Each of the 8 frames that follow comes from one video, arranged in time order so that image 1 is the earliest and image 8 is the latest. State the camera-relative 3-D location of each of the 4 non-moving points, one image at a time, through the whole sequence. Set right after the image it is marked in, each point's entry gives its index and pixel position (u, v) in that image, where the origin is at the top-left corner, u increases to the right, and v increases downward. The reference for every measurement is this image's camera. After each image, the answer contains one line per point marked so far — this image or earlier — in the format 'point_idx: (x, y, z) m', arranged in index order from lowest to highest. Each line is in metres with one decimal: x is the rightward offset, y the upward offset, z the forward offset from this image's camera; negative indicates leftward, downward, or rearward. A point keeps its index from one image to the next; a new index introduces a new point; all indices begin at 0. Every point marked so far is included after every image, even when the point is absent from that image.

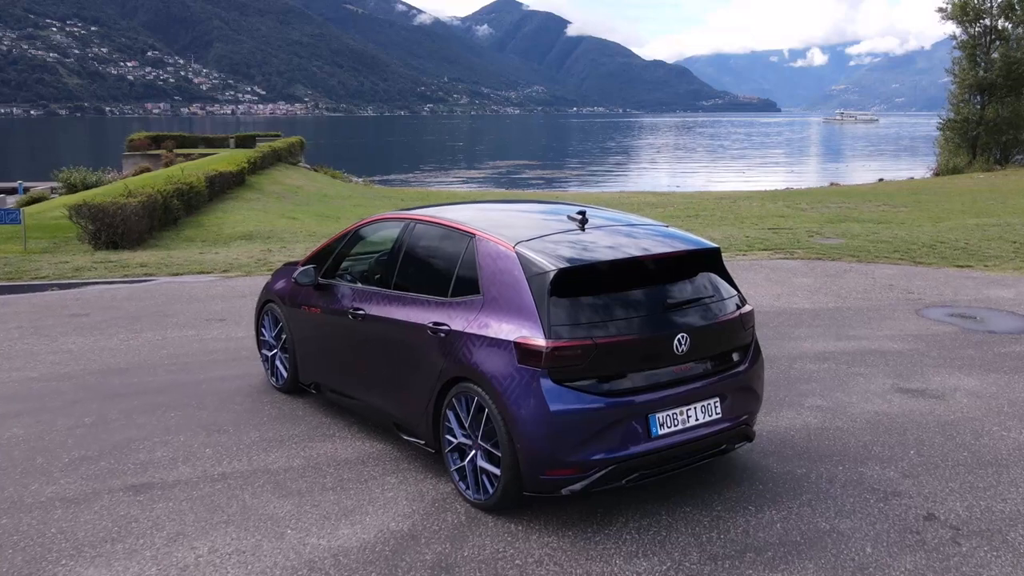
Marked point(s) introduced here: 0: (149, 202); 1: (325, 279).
0: (-4.5, +1.0, +19.7) m
1: (-0.8, 0.0, +7.2) m
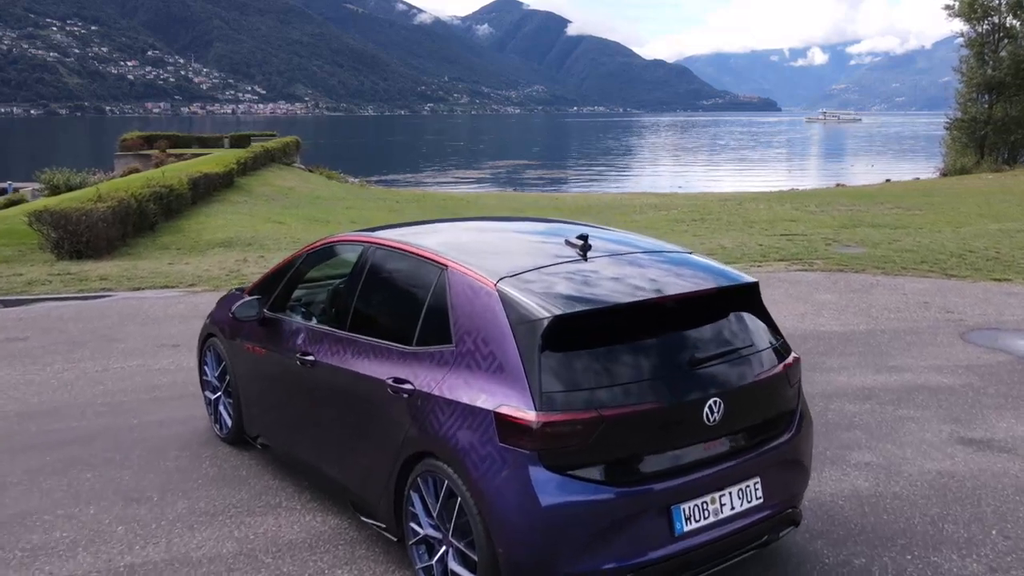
0: (-4.5, +0.9, +18.4) m
1: (-0.9, -0.1, +6.0) m
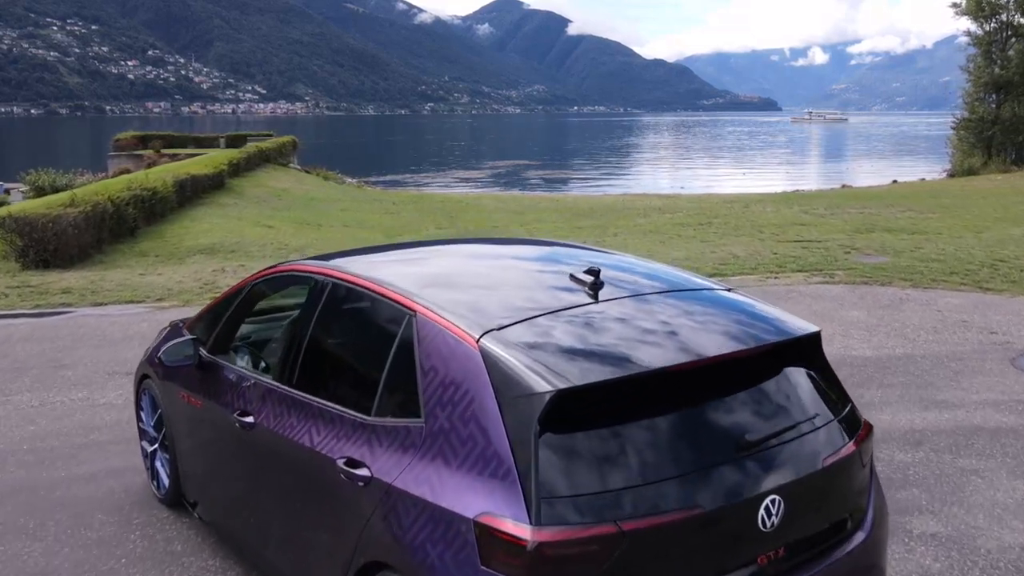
0: (-4.6, +0.8, +17.4) m
1: (-0.9, -0.2, +4.9) m
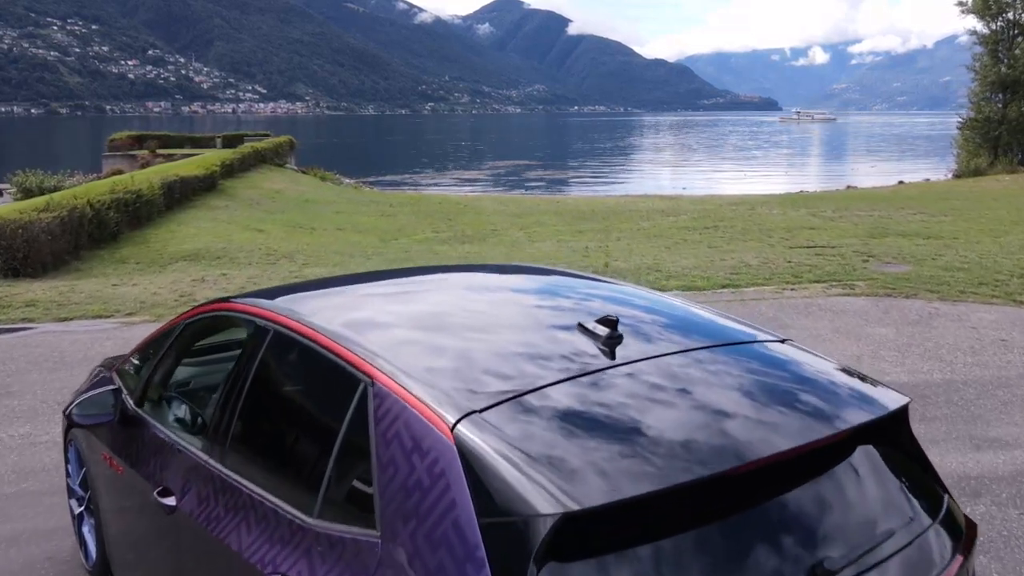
0: (-4.6, +0.7, +16.5) m
1: (-0.9, -0.3, +4.1) m
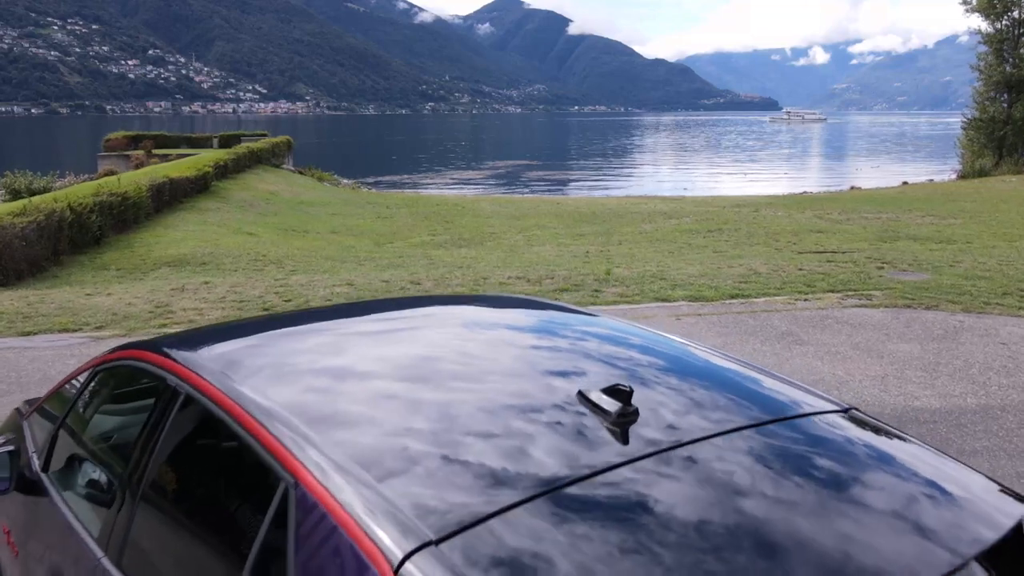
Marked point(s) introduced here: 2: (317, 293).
0: (-4.6, +0.6, +15.8) m
1: (-1.0, -0.4, +3.4) m
2: (-1.5, 0.0, +12.6) m
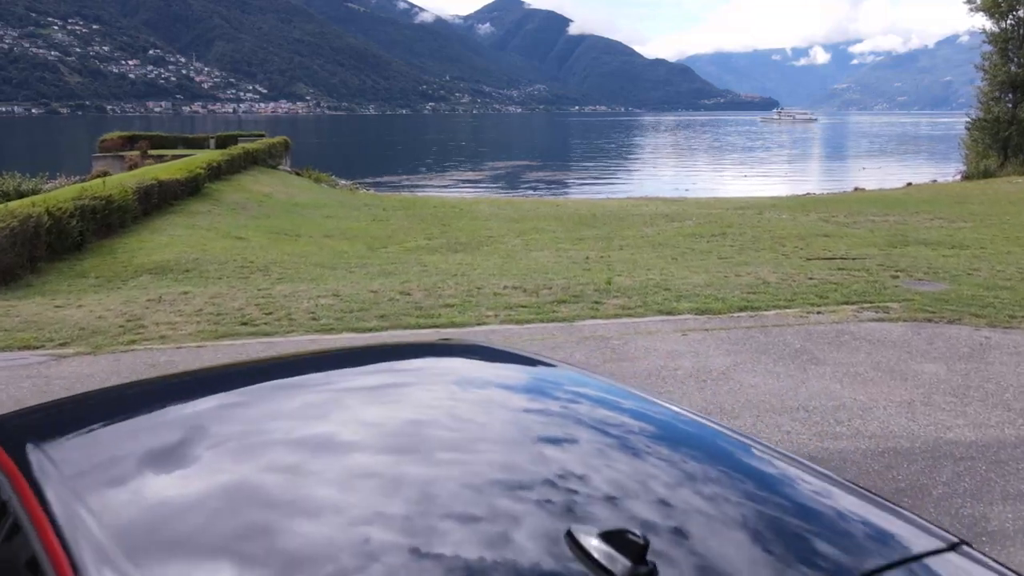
0: (-4.6, +0.6, +15.1) m
1: (-1.0, -0.5, +2.7) m
2: (-1.6, -0.1, +11.9) m
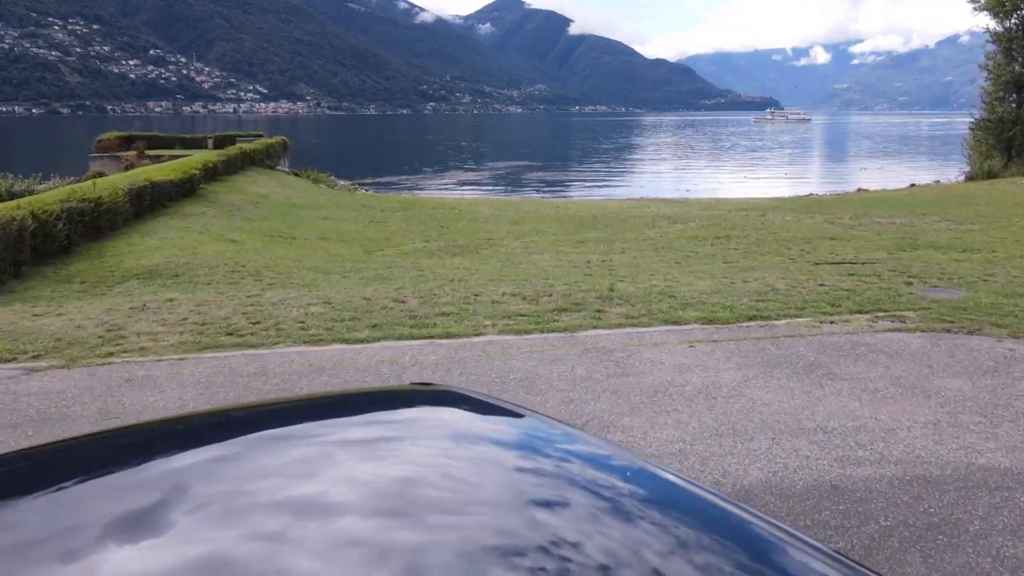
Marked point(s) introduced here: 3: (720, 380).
0: (-4.6, +0.5, +14.6) m
1: (-1.0, -0.5, +2.2) m
2: (-1.6, -0.2, +11.4) m
3: (+1.1, -0.5, +8.3) m
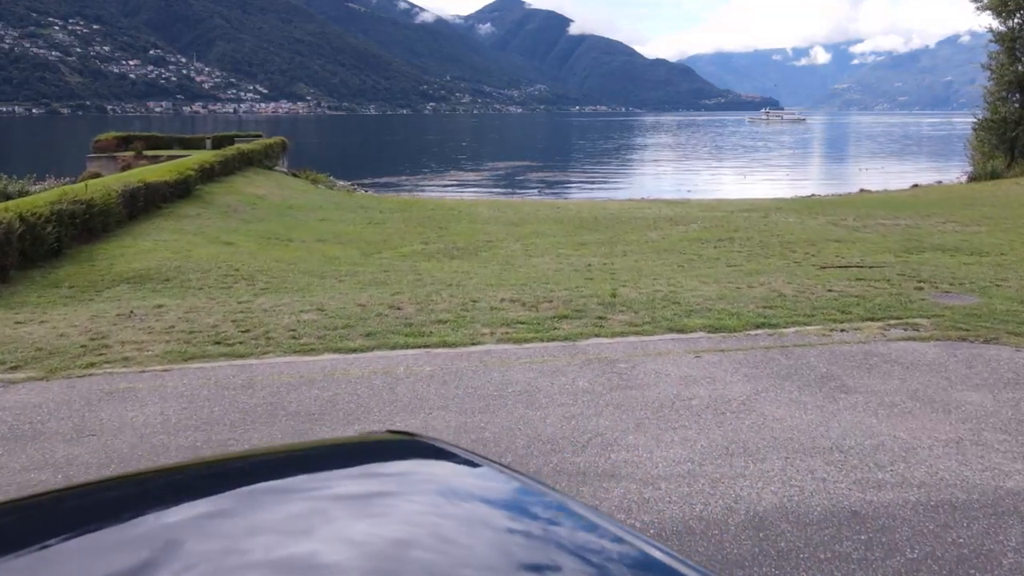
0: (-4.6, +0.5, +14.3) m
1: (-1.0, -0.6, +1.8) m
2: (-1.6, -0.2, +11.0) m
3: (+1.1, -0.5, +7.9) m
